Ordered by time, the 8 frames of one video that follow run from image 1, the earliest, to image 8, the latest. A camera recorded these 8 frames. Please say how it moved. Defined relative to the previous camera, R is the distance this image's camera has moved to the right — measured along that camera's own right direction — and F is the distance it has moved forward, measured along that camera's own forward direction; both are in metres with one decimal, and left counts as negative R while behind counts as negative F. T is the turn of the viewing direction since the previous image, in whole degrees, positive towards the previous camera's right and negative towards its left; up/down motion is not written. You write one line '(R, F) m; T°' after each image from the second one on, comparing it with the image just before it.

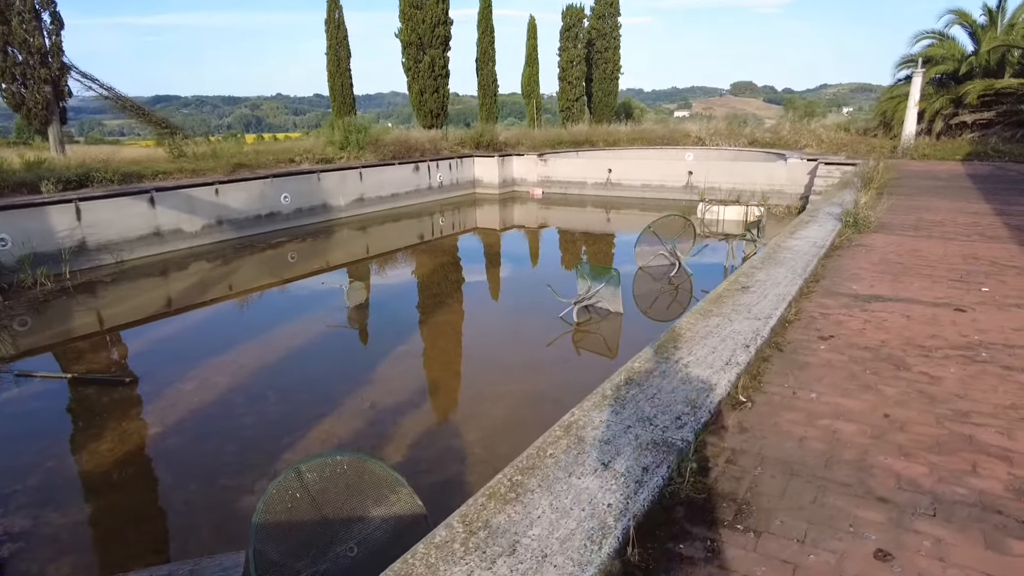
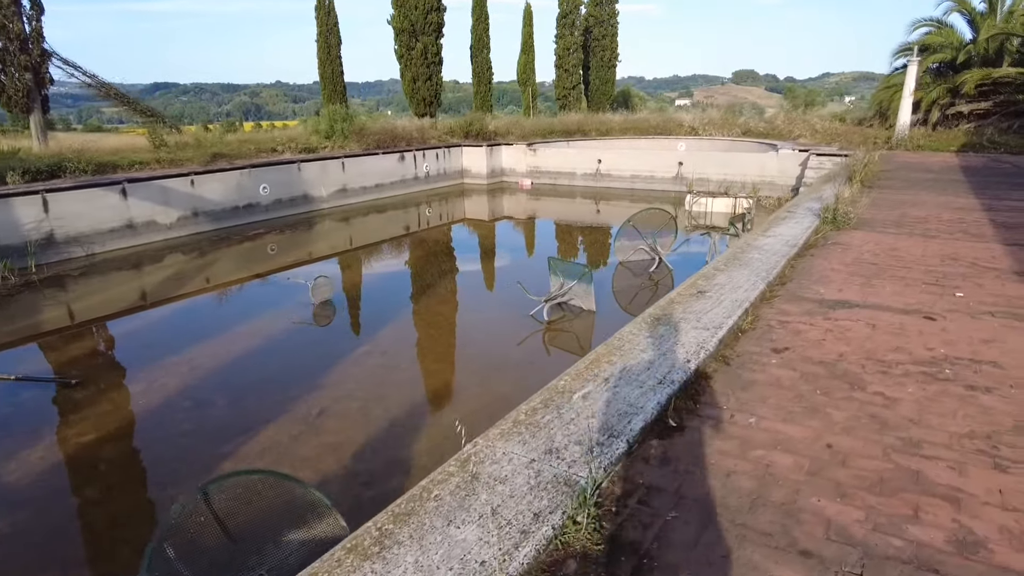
(+0.3, +0.2) m; 0°
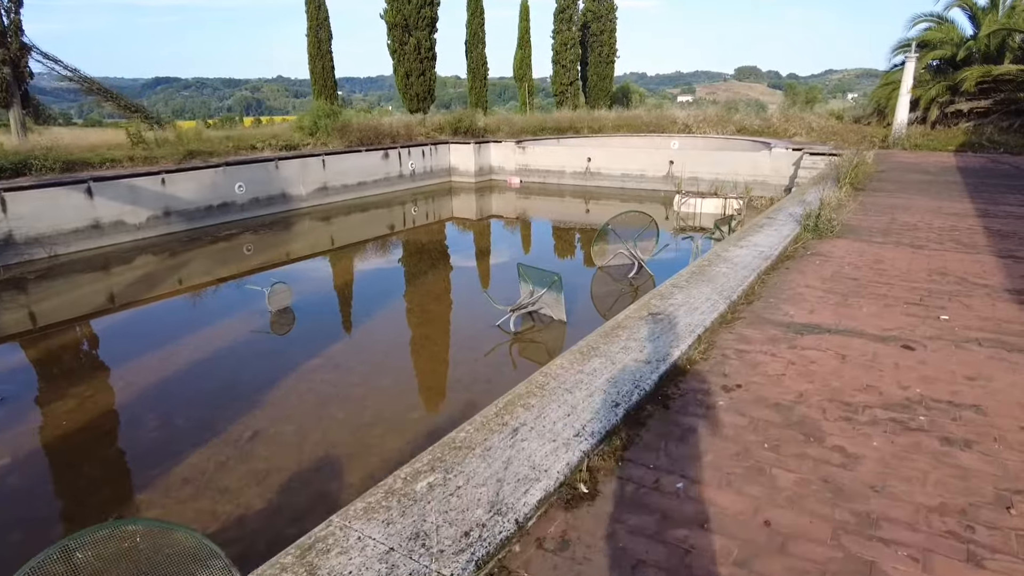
(+0.3, +0.3) m; 0°
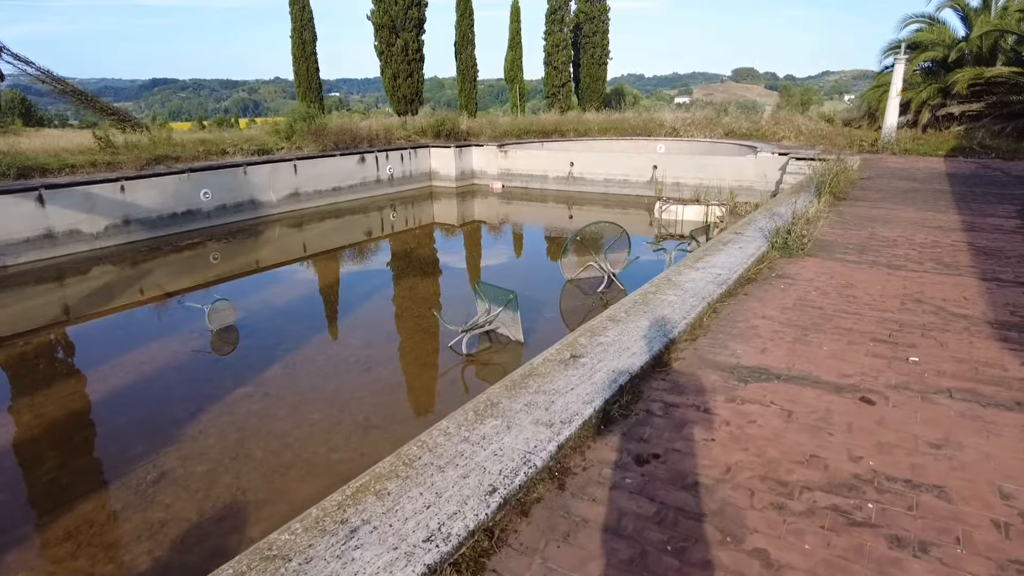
(+0.4, +0.4) m; 0°
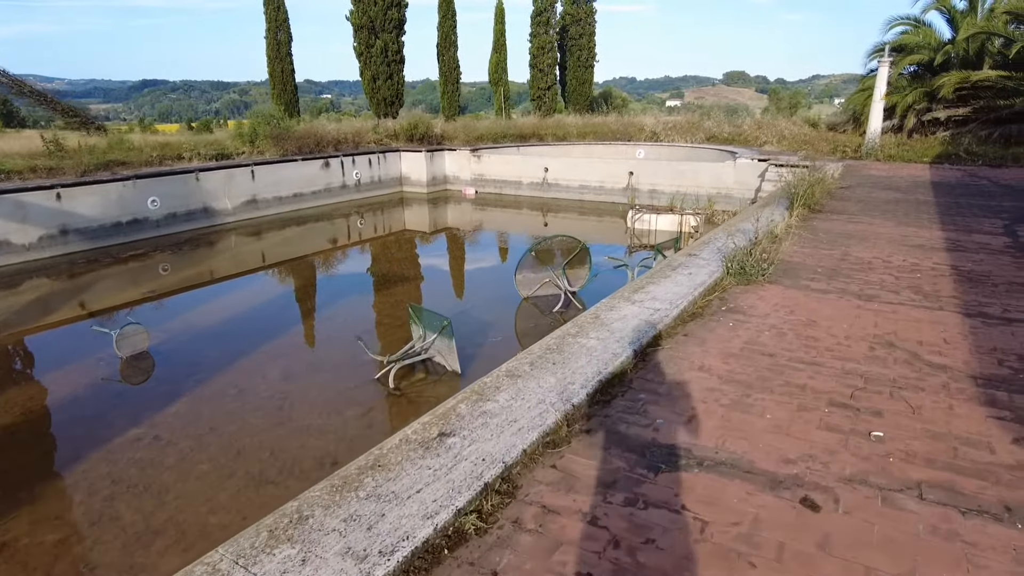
(+0.4, +0.5) m; +1°
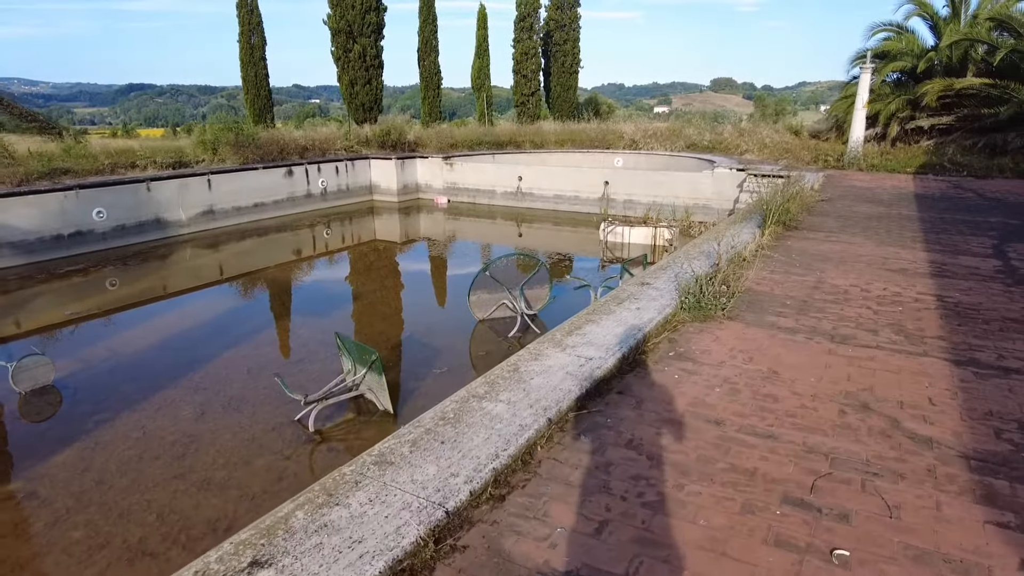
(+0.3, +0.5) m; +1°
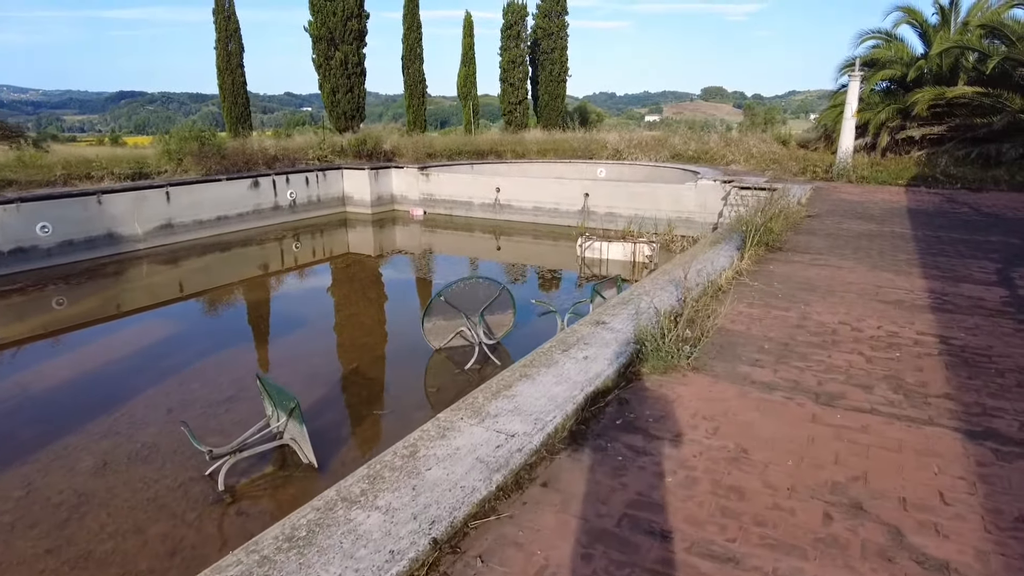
(+0.3, +0.5) m; +1°
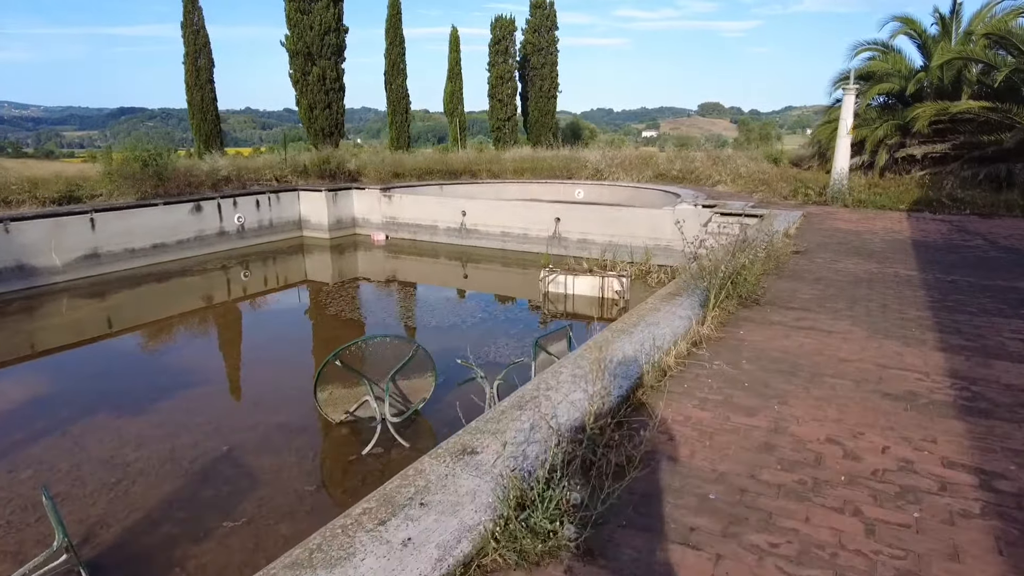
(+0.6, +1.0) m; 0°
